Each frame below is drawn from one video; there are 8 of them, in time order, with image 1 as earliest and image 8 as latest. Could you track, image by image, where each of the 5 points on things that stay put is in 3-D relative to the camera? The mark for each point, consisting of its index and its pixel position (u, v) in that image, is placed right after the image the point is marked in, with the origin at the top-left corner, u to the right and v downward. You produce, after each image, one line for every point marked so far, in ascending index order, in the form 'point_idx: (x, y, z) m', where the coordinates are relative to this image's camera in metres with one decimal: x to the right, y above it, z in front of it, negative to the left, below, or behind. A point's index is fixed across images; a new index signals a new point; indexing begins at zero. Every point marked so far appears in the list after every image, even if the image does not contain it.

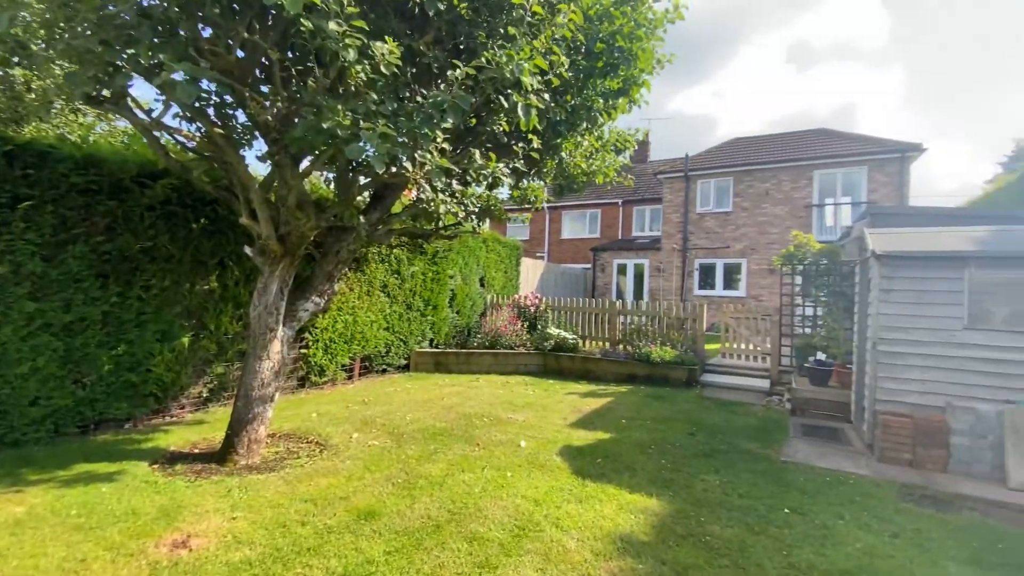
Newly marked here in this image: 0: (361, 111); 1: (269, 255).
0: (-1.1, +1.3, +3.5) m
1: (-2.4, +0.3, +4.7) m
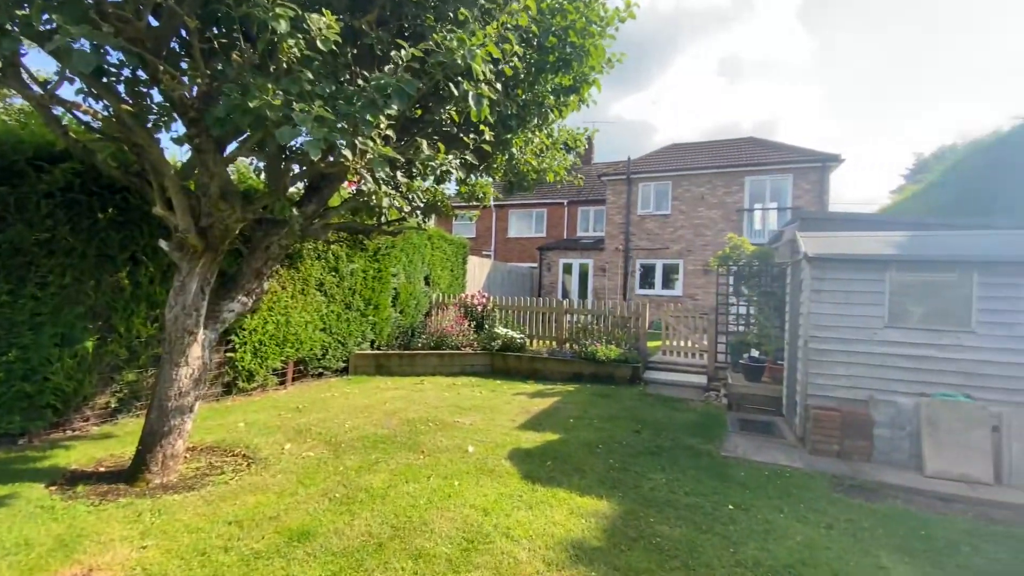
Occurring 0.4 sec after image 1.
0: (-1.4, +1.3, +3.1) m
1: (-2.9, +0.3, +4.2) m
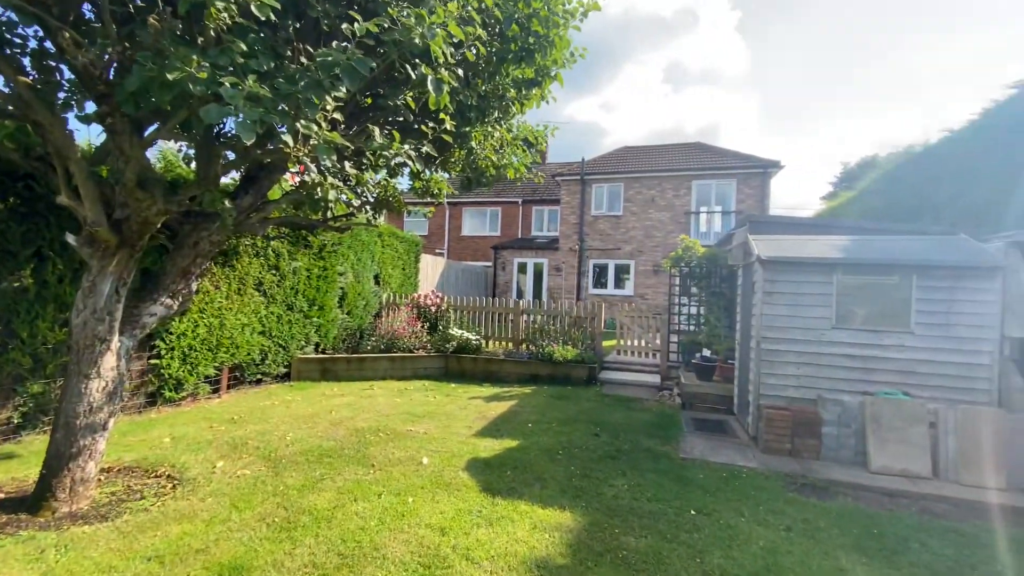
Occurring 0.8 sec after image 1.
0: (-1.7, +1.3, +2.7) m
1: (-3.2, +0.3, +3.7) m
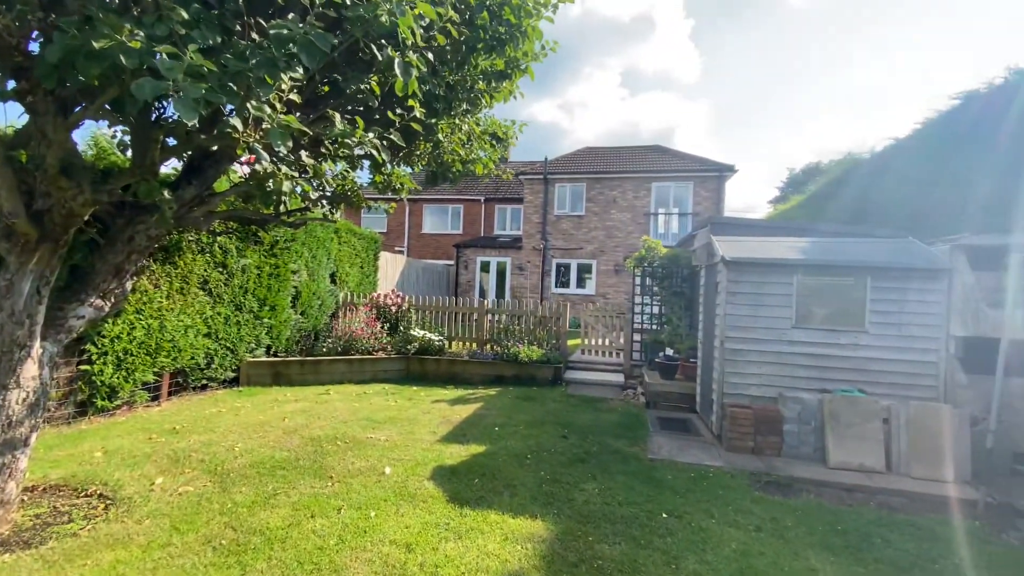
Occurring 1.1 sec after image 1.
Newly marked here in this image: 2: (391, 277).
0: (-1.8, +1.3, +2.4) m
1: (-3.4, +0.3, +3.2) m
2: (-3.7, +0.4, +14.6) m
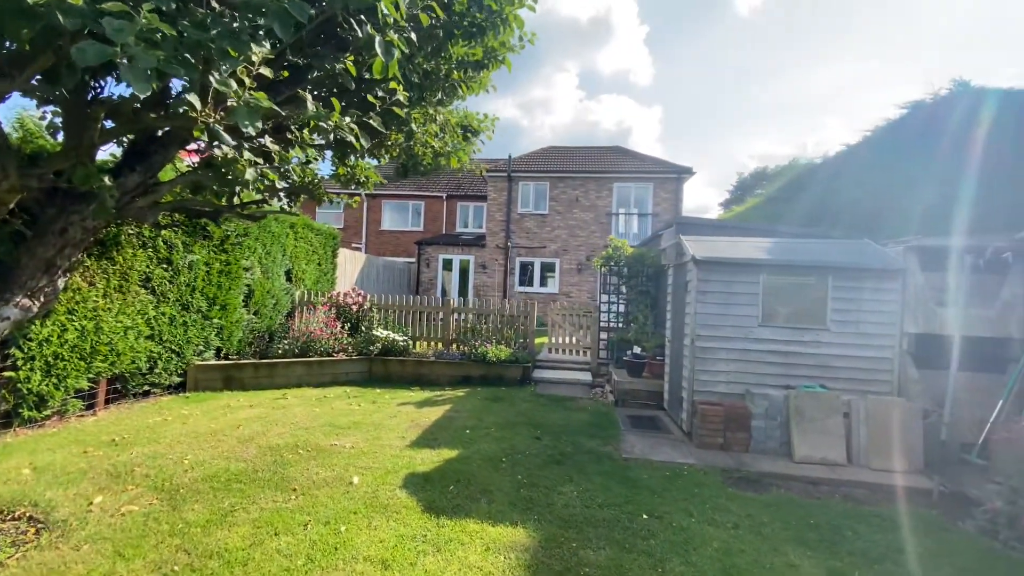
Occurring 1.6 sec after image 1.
0: (-1.8, +1.3, +2.1) m
1: (-3.5, +0.3, +2.8) m
2: (-4.8, +0.4, +14.1) m
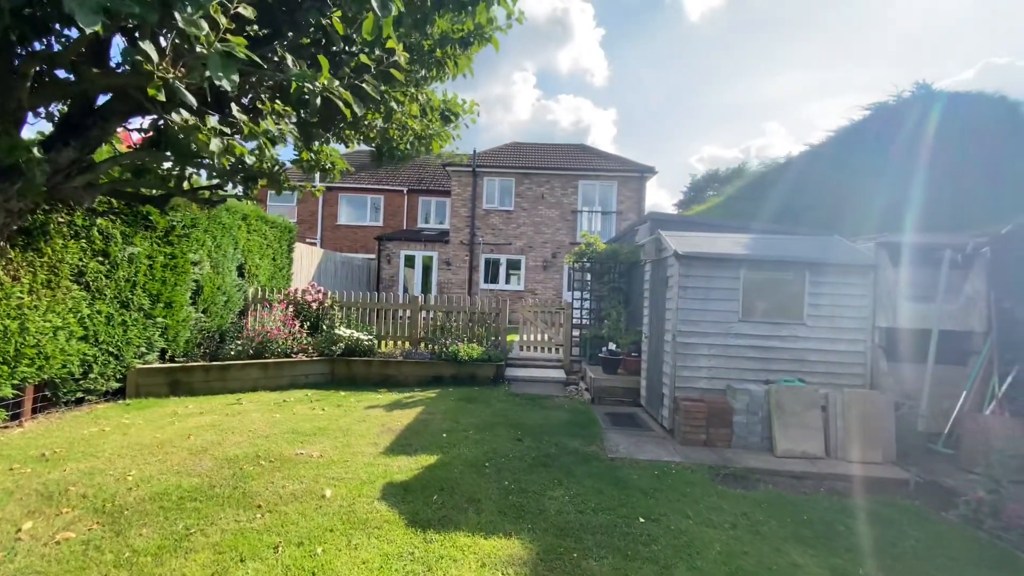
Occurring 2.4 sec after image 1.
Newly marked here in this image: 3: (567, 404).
0: (-1.7, +1.3, +1.7) m
1: (-3.4, +0.4, +2.2) m
2: (-5.8, +0.5, +13.4) m
3: (+0.8, -1.7, +7.2) m
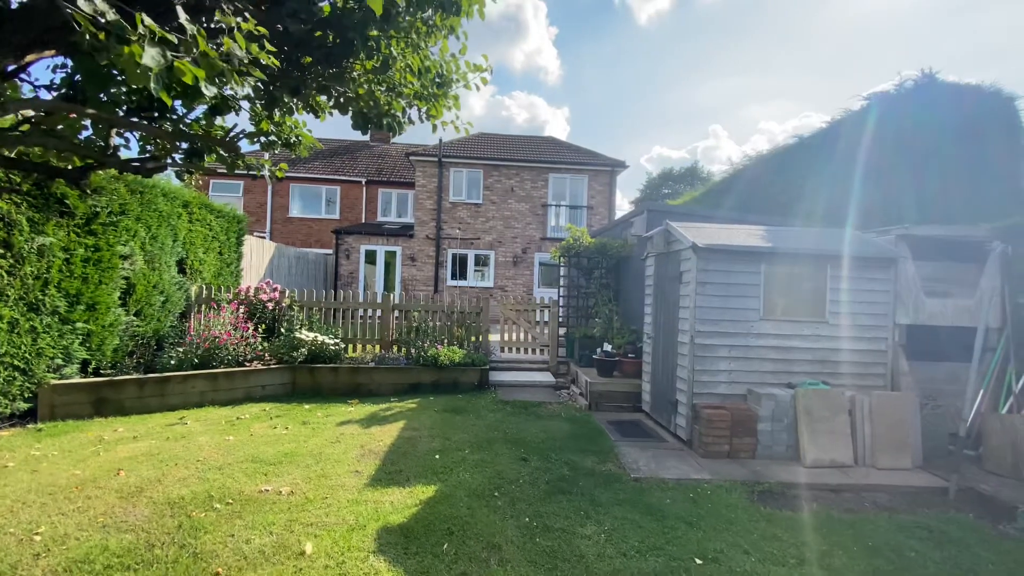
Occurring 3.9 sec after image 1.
0: (-1.3, +1.3, +0.8) m
1: (-3.1, +0.4, +1.2) m
2: (-6.4, +0.5, +12.1) m
3: (+0.7, -1.7, +6.6) m
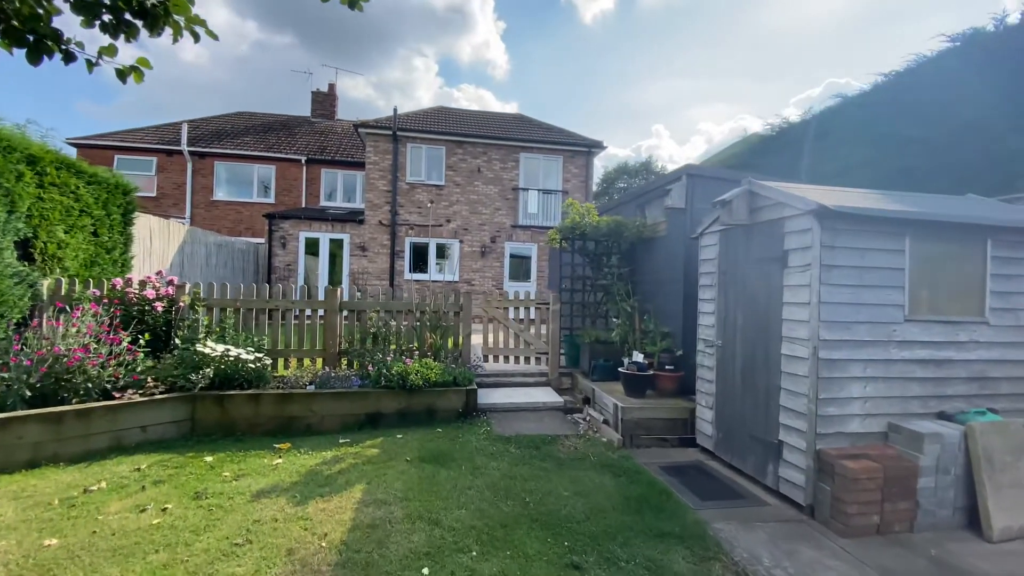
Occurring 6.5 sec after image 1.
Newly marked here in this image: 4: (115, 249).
0: (-0.7, +1.4, -1.3) m
1: (-2.5, +0.4, -1.1) m
2: (-6.9, +0.6, +9.4) m
3: (+0.8, -1.6, +4.7) m
4: (-6.2, +0.6, +7.5) m
